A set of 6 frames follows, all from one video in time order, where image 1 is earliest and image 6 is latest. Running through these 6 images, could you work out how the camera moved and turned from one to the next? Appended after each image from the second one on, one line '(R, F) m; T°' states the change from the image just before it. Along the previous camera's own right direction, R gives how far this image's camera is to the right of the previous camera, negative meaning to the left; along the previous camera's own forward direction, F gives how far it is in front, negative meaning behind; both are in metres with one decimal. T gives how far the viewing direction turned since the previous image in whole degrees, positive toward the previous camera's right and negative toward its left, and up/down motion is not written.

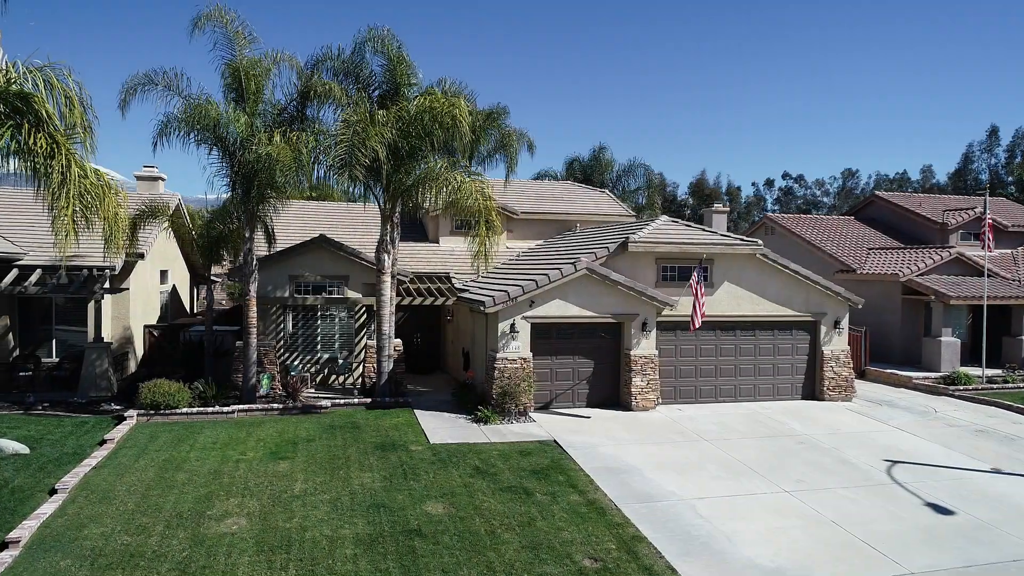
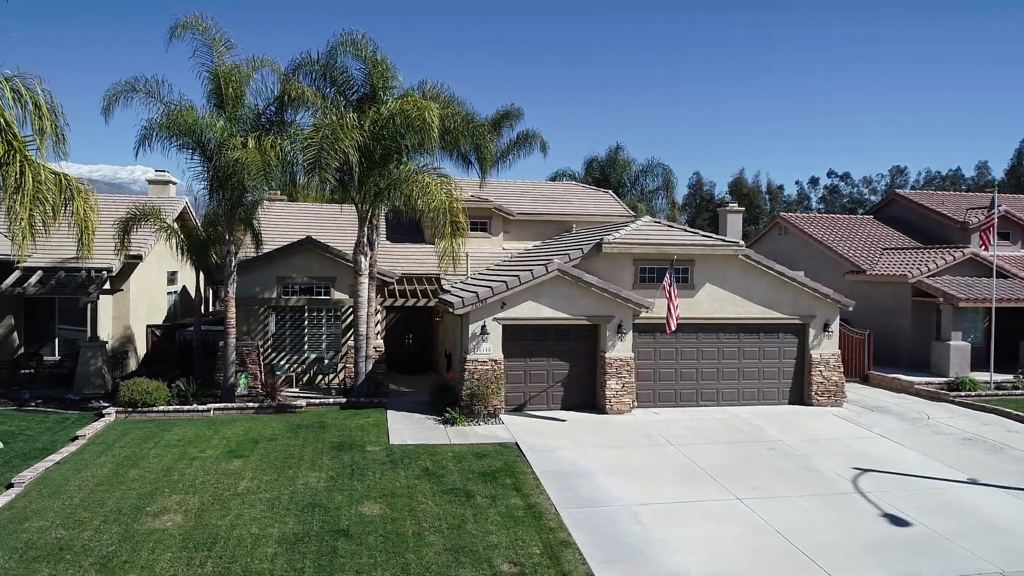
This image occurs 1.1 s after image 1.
(+1.5, +0.1) m; -3°
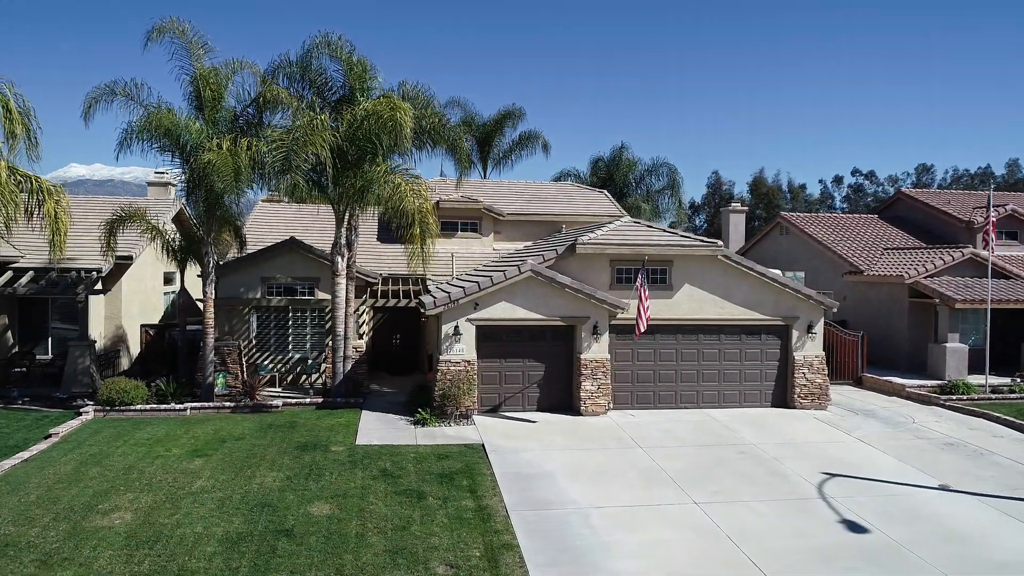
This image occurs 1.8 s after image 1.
(+1.0, +0.1) m; -2°
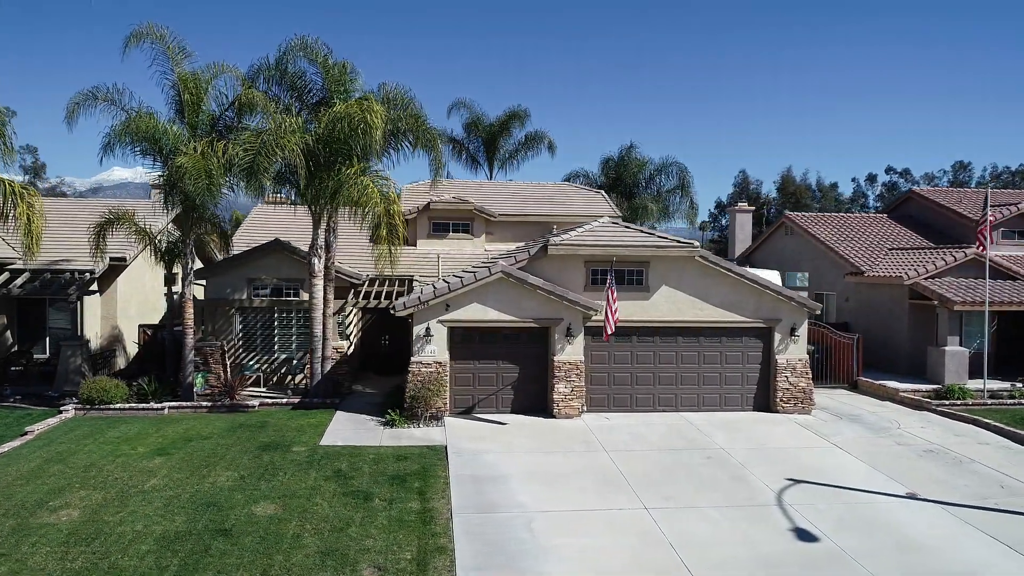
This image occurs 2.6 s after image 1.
(+1.2, +0.1) m; -2°
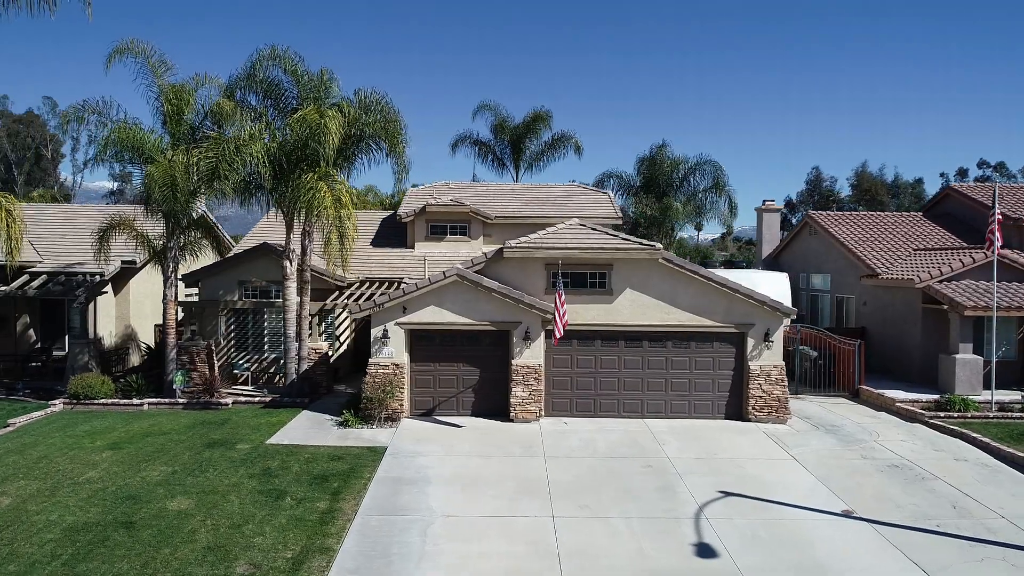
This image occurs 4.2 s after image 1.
(+2.4, +0.2) m; -6°
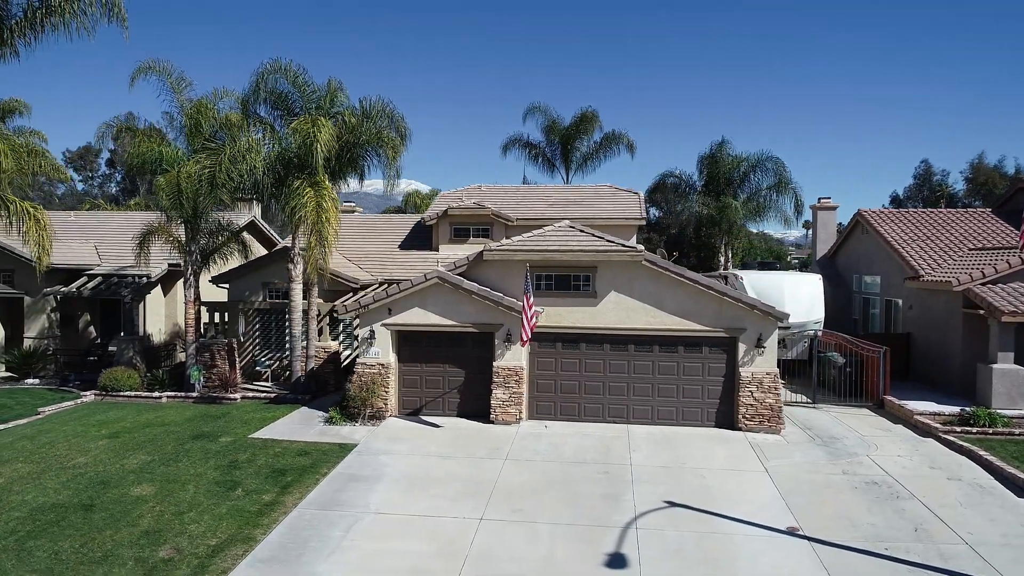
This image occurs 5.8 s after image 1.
(+2.4, +0.1) m; -8°
